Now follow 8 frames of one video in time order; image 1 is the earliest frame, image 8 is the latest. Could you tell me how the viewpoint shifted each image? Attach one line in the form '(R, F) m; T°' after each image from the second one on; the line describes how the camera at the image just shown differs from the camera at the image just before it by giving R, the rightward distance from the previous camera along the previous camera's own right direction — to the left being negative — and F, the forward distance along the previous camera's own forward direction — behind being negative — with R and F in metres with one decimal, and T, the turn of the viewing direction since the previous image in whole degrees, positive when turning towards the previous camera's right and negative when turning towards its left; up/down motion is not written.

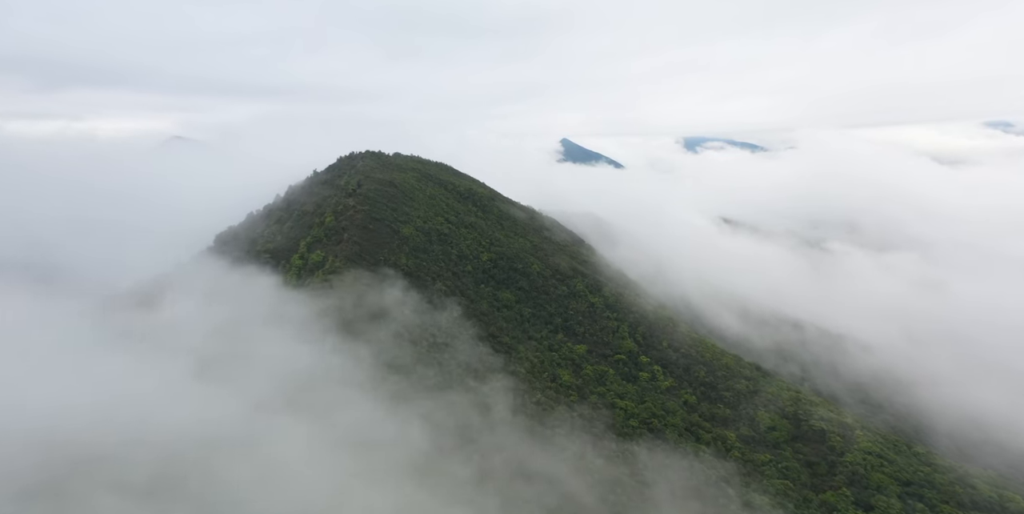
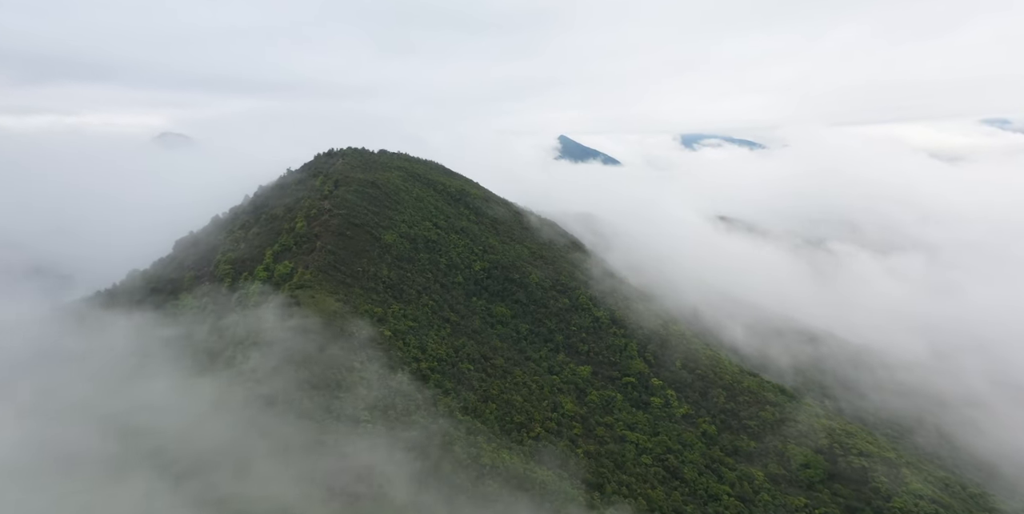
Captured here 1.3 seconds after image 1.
(+0.2, +7.2) m; 0°
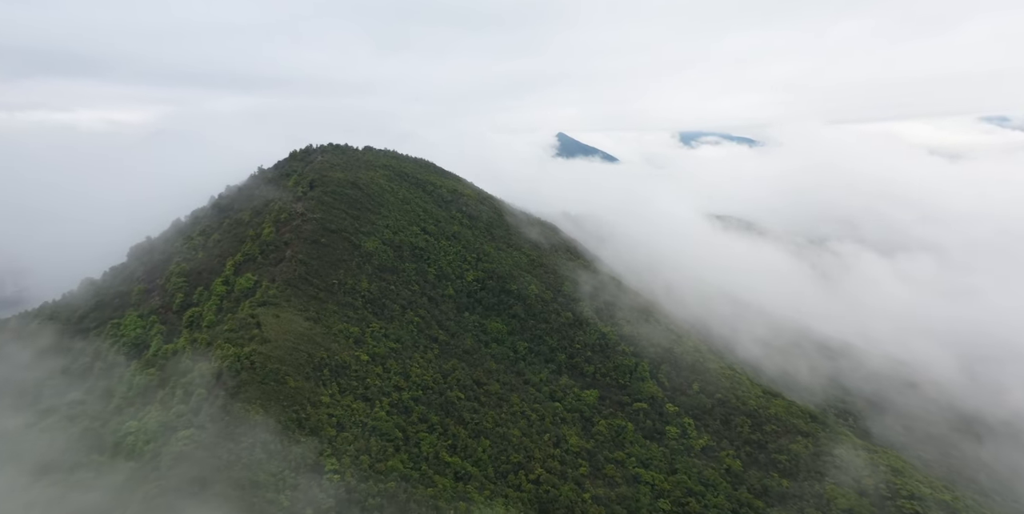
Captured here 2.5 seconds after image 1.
(+0.2, +6.7) m; 0°
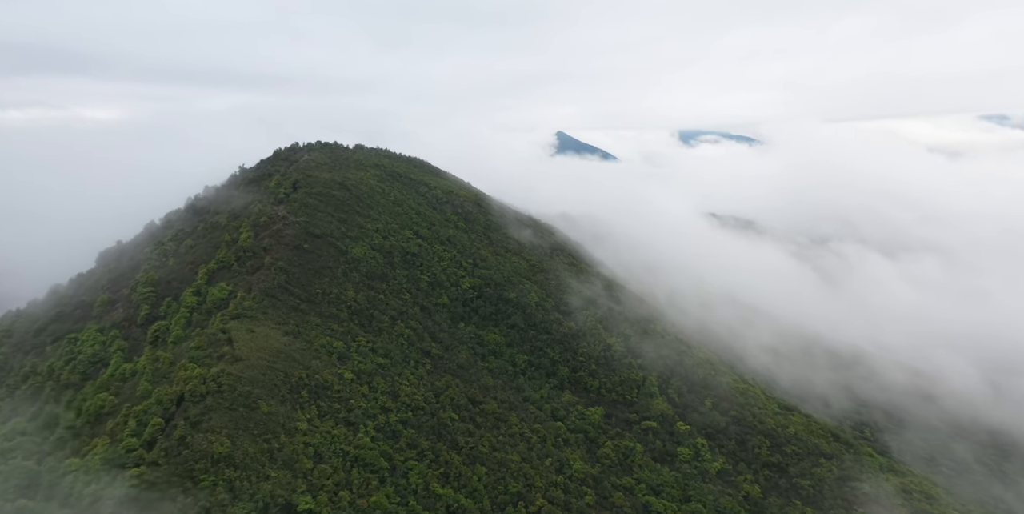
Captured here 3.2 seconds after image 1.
(+0.1, +3.8) m; 0°
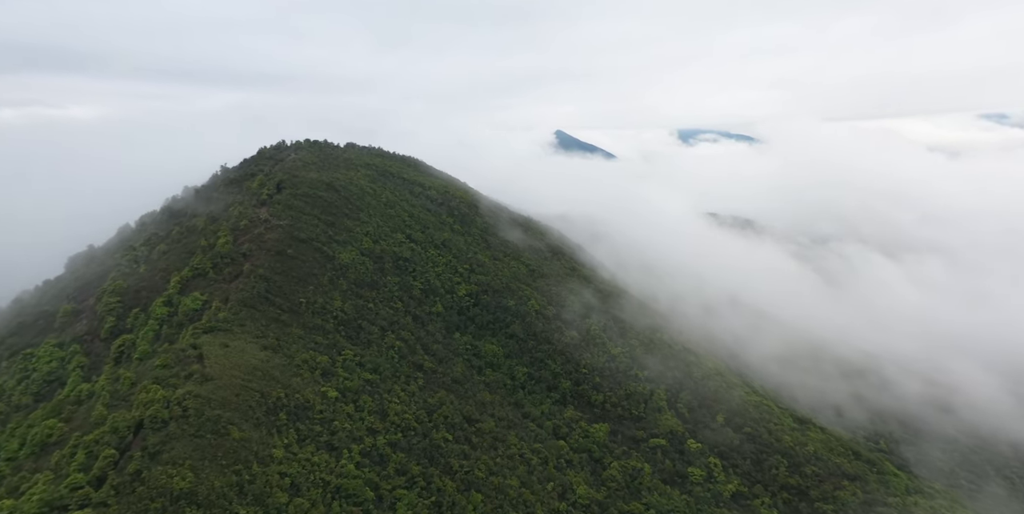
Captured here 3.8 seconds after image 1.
(0.0, +3.2) m; 0°
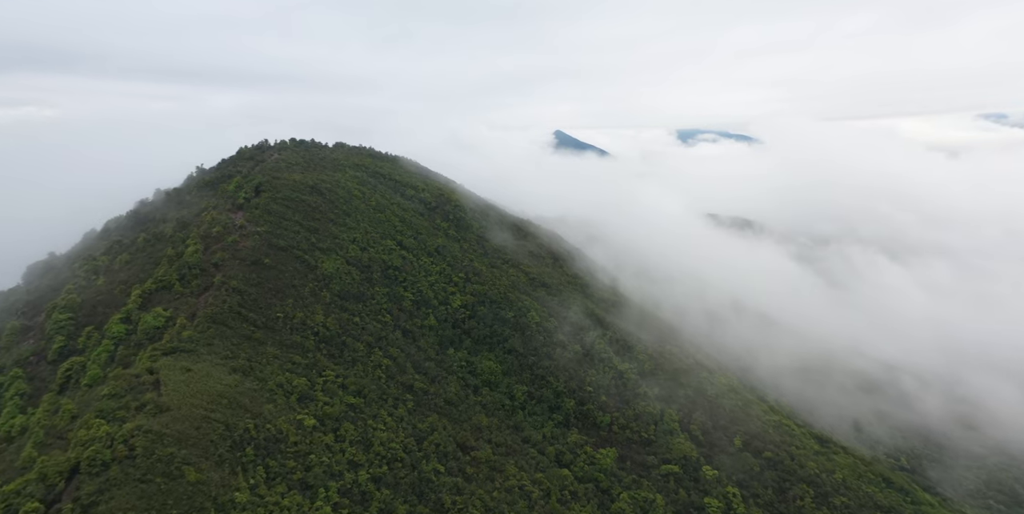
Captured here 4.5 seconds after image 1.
(+0.1, +3.8) m; 0°
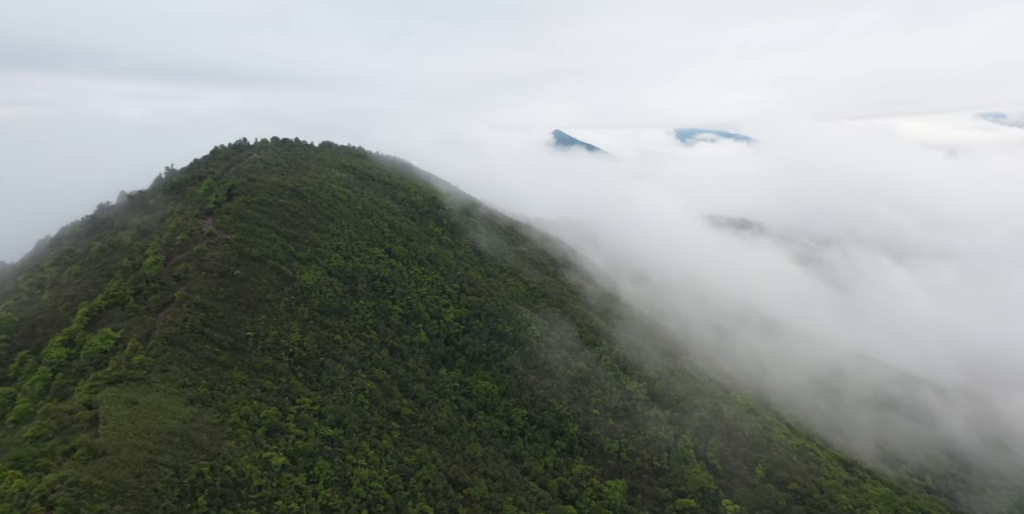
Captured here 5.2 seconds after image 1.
(0.0, +4.1) m; 0°
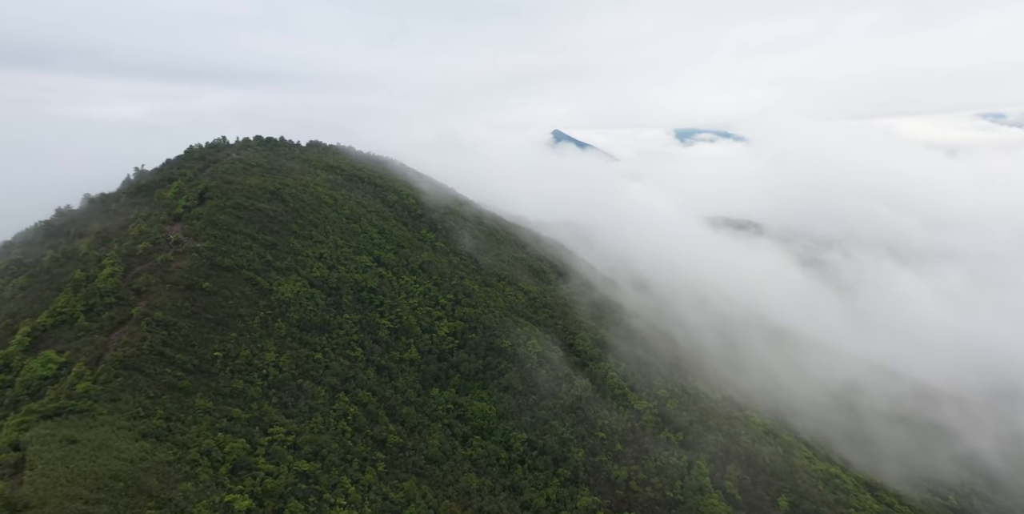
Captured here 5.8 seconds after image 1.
(0.0, +3.5) m; 0°
